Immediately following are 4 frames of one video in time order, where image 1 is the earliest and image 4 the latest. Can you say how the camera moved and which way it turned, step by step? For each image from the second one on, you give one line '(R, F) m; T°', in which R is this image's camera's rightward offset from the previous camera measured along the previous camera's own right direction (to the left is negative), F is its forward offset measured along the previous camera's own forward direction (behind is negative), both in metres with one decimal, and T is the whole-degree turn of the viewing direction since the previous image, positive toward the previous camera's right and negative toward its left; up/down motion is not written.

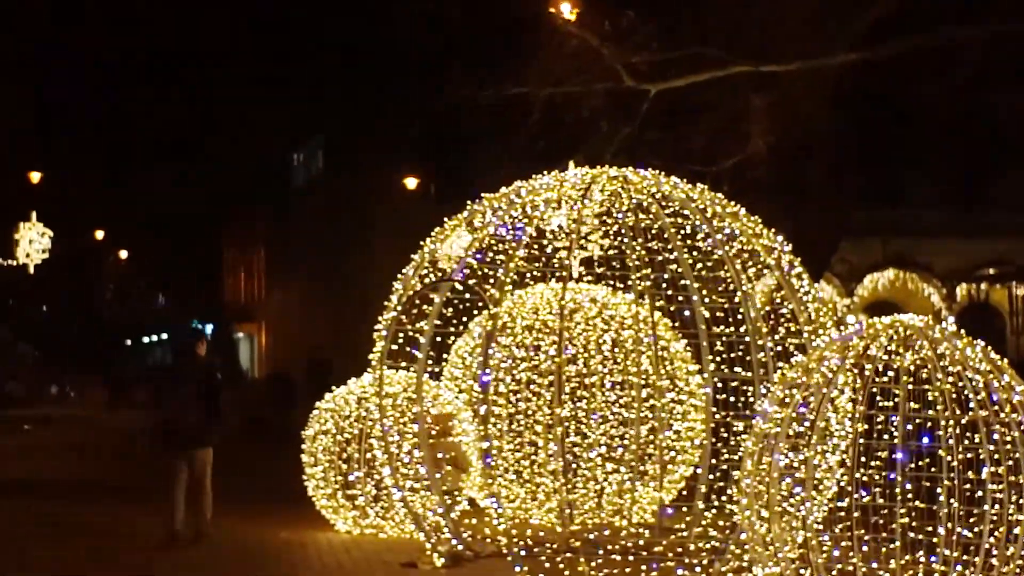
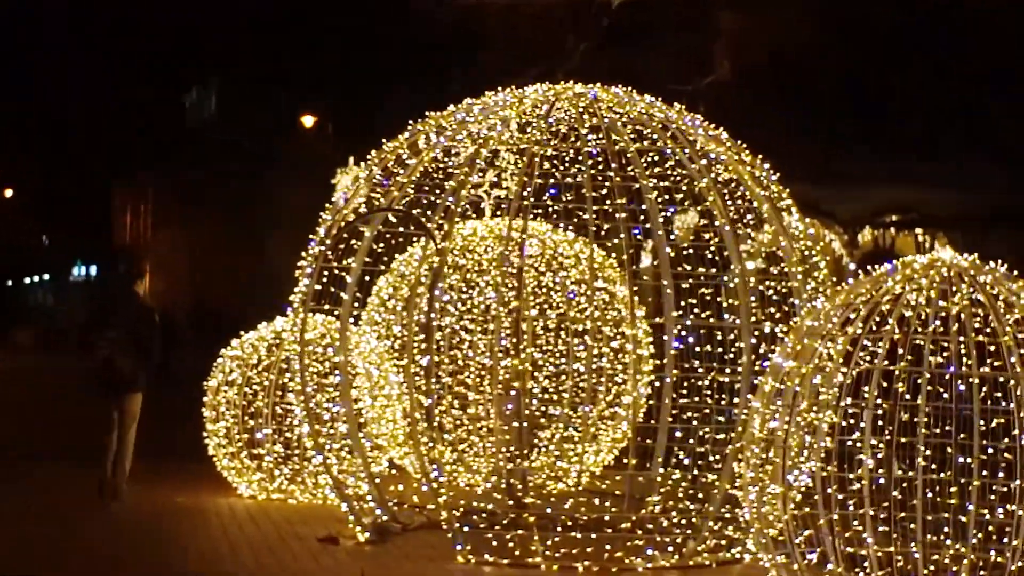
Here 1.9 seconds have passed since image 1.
(-0.2, +1.3) m; +3°
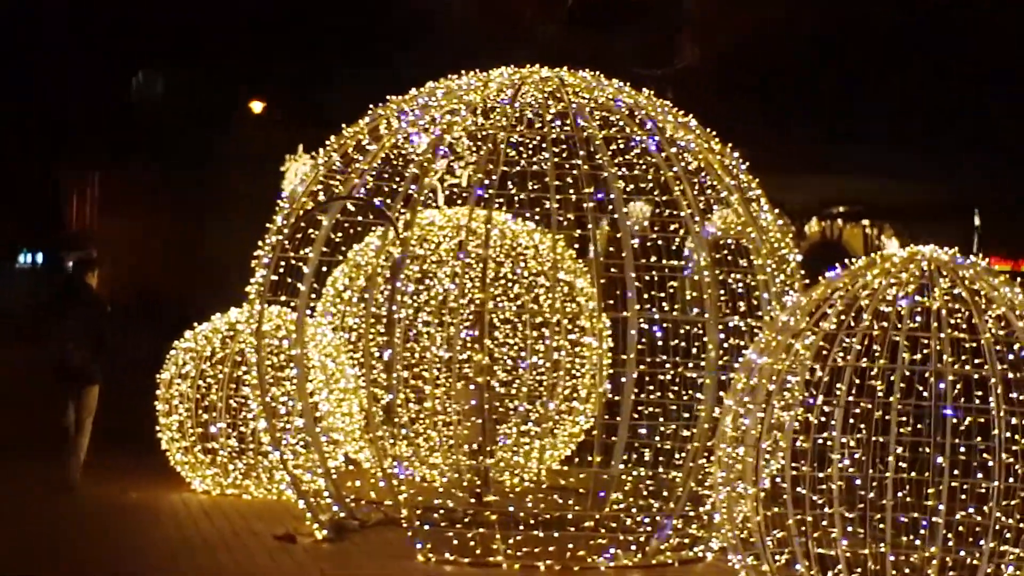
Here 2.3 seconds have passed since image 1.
(0.0, +0.2) m; +1°
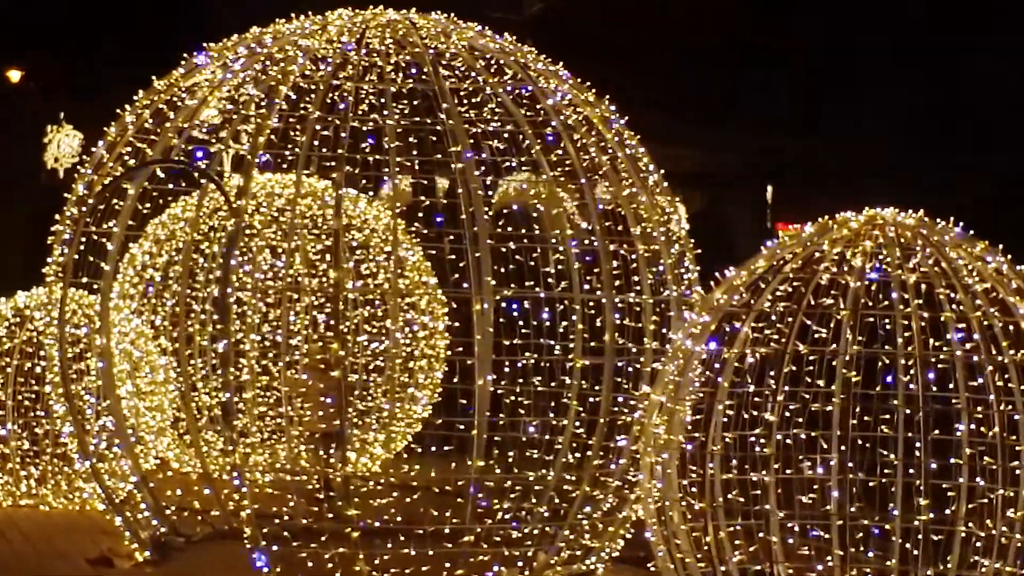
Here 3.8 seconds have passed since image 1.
(-0.3, +1.1) m; +5°
